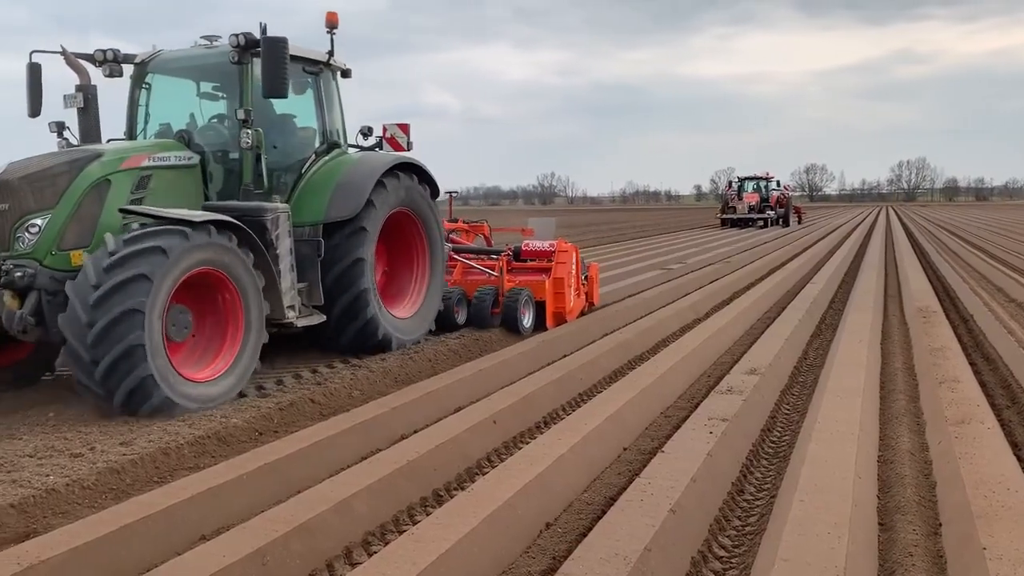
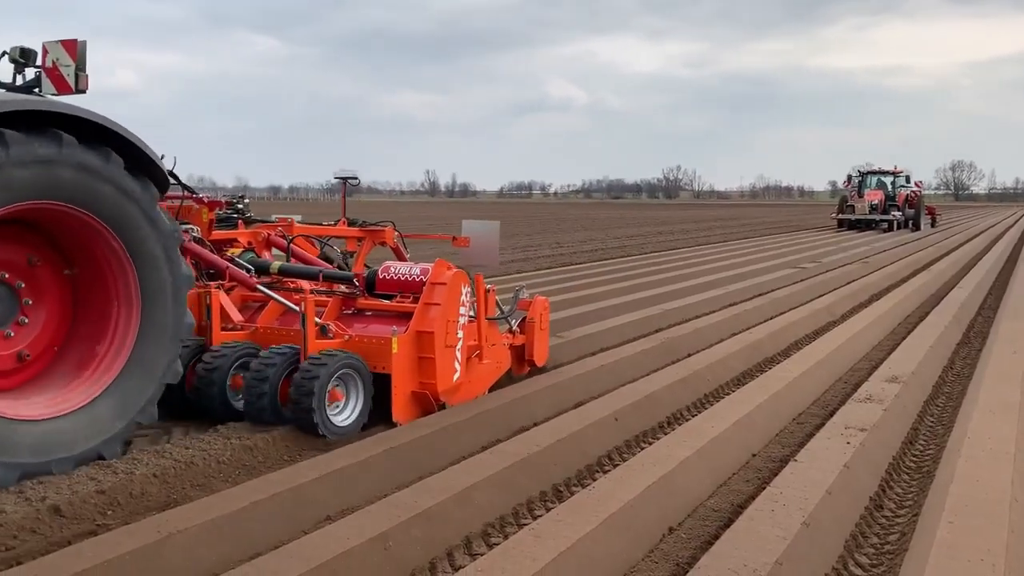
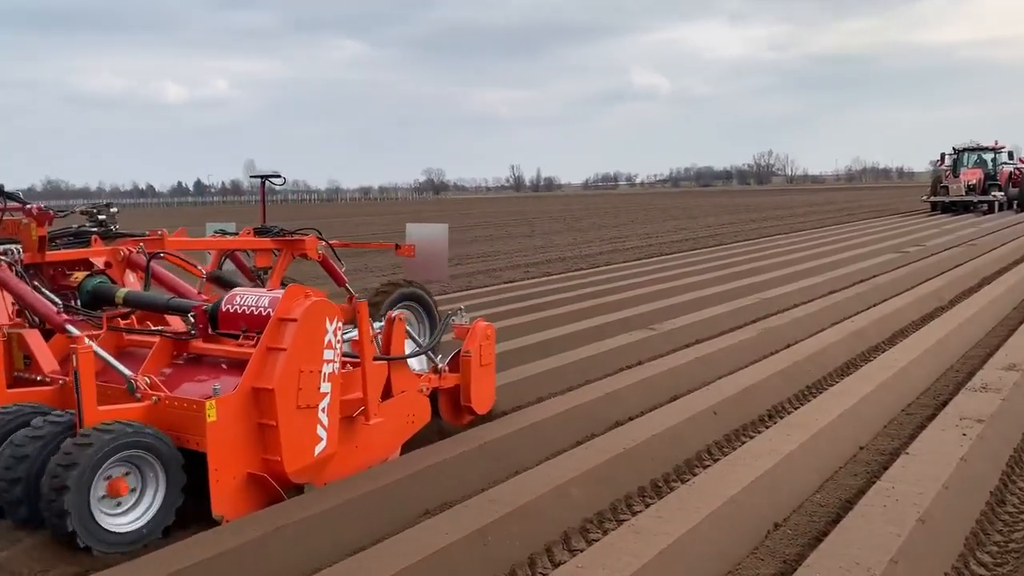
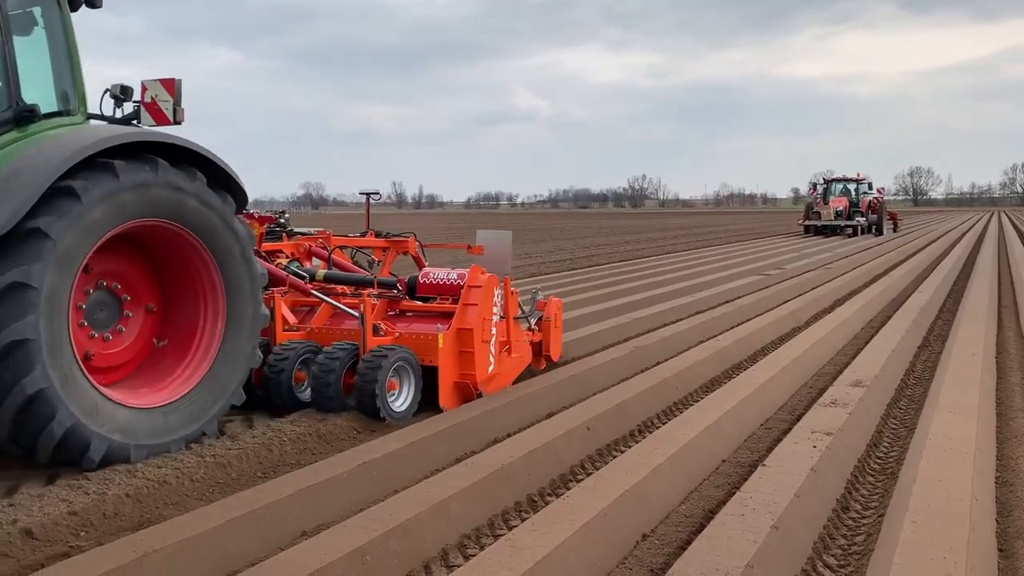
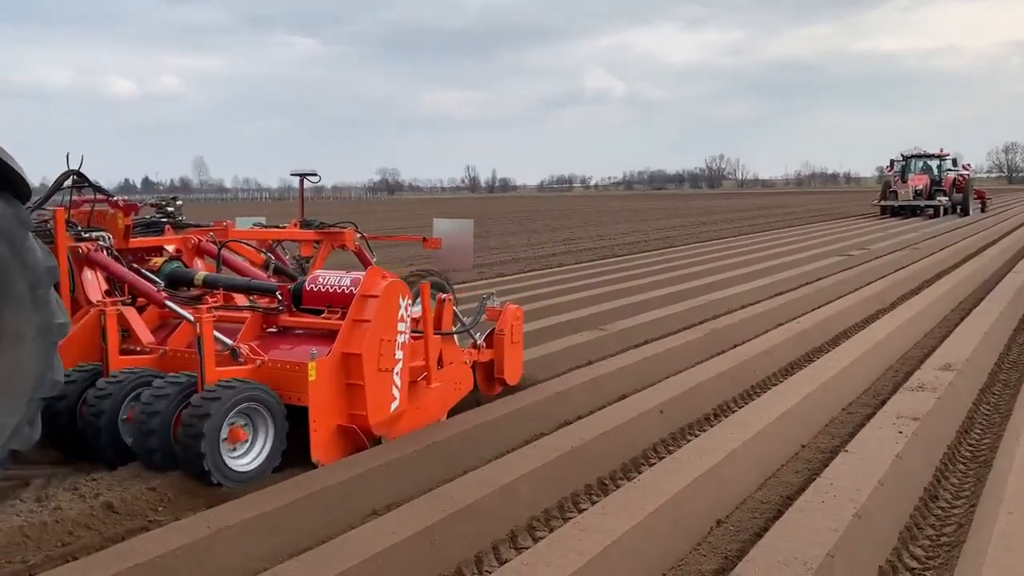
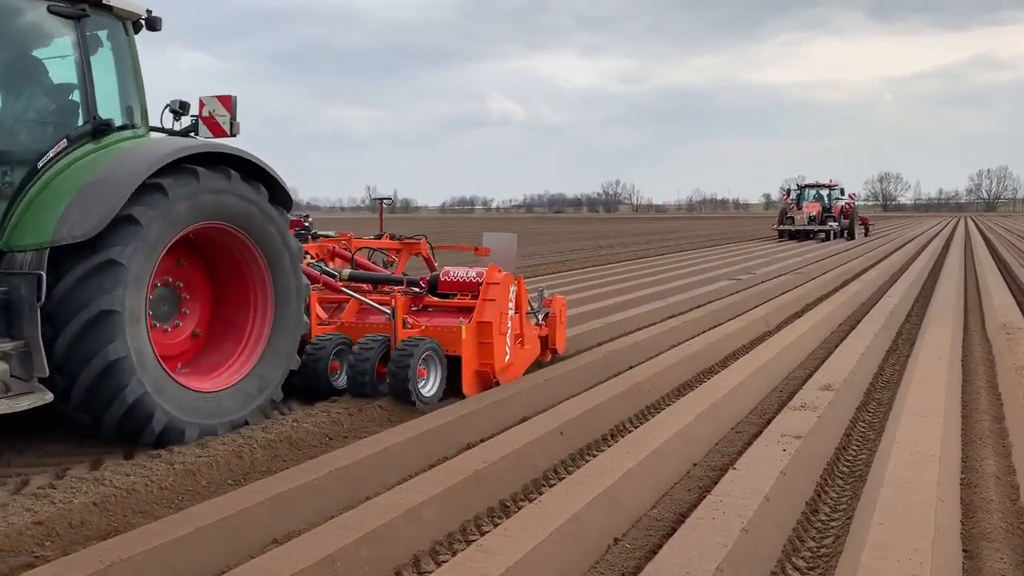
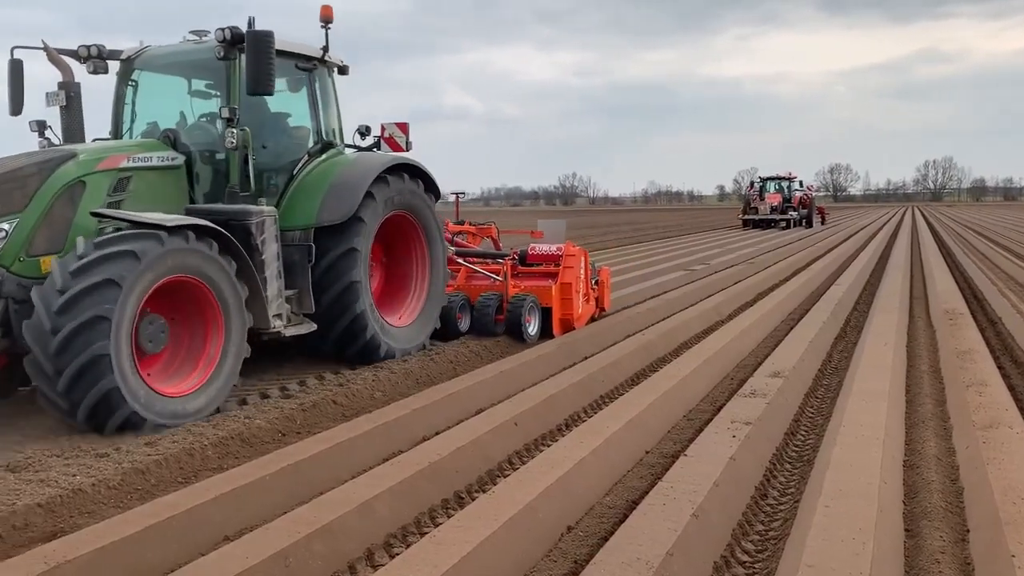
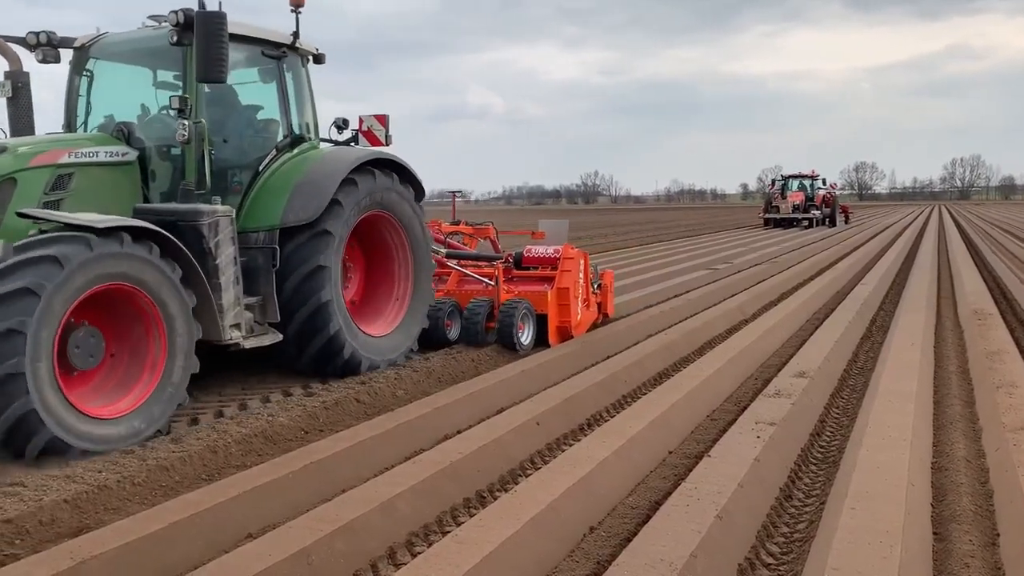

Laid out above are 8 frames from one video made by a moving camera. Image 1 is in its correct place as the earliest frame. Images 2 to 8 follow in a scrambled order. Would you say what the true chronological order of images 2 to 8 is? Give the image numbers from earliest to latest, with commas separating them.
7, 8, 6, 4, 2, 5, 3
